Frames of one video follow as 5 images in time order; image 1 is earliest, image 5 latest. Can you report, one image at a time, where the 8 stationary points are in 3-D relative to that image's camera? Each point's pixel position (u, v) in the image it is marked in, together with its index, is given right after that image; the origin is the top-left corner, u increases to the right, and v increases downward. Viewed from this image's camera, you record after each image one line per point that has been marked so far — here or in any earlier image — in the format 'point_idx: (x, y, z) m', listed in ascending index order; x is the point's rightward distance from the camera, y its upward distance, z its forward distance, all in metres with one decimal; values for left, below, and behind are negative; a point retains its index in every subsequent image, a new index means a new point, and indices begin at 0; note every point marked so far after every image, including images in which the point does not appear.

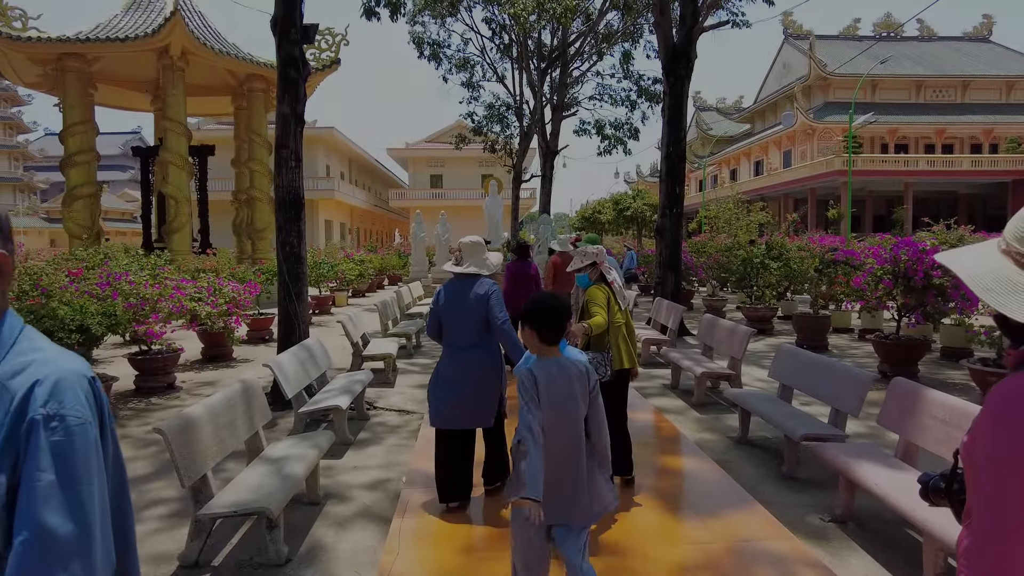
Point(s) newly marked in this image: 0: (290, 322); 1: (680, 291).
0: (-2.1, -0.3, +5.7) m
1: (+2.6, -0.1, +9.4) m
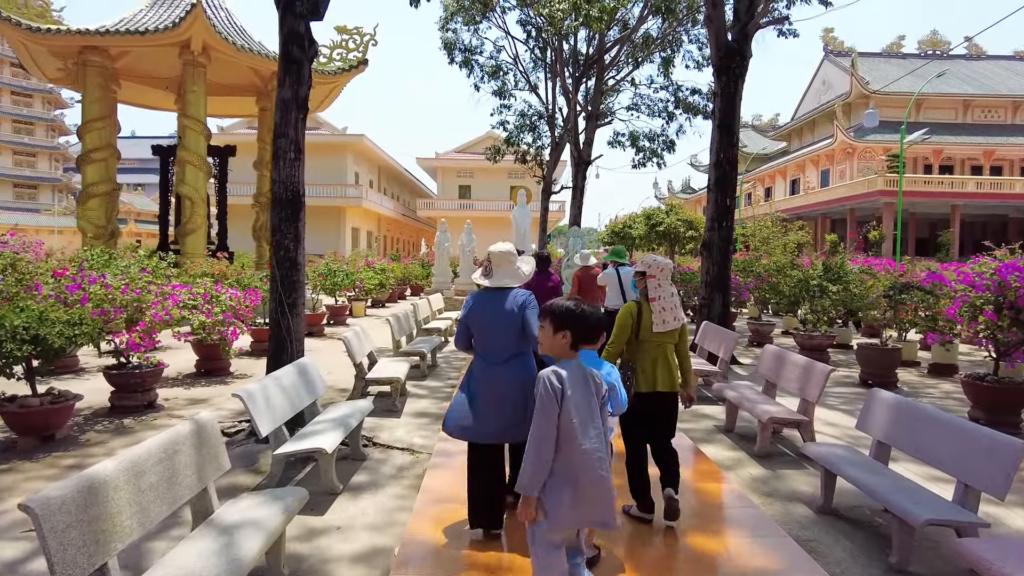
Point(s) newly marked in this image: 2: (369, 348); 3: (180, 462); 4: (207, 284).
0: (-1.9, -0.4, +4.9) m
1: (+3.0, -0.4, +8.4) m
2: (-1.5, -0.6, +6.3) m
3: (-1.5, -0.8, +2.7) m
4: (-3.7, +0.1, +7.4) m
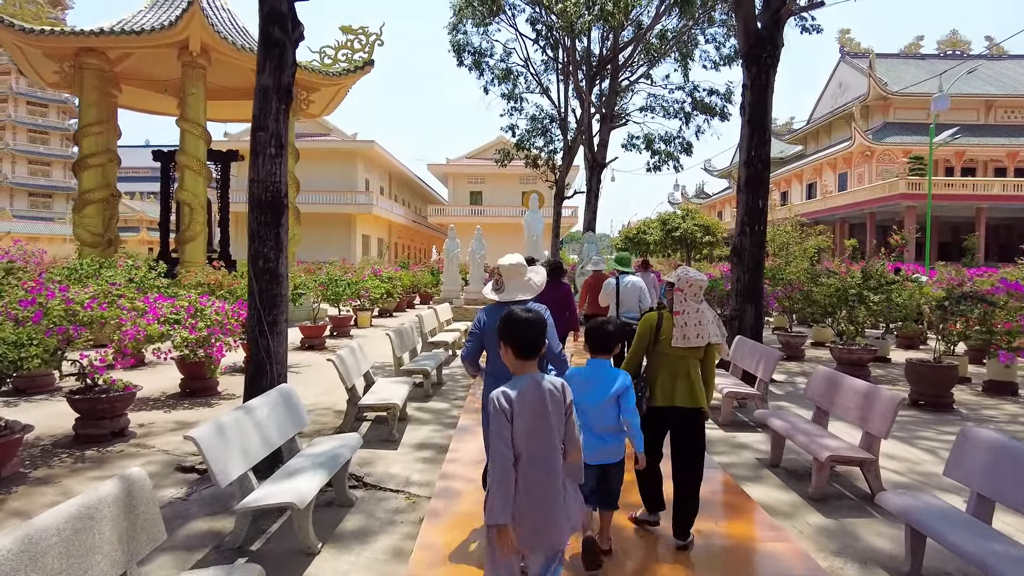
0: (-1.8, -0.5, +4.3) m
1: (+3.2, -0.5, +7.7) m
2: (-1.4, -0.7, +5.7) m
3: (-1.5, -0.9, +2.1) m
4: (-3.6, -0.1, +6.8) m
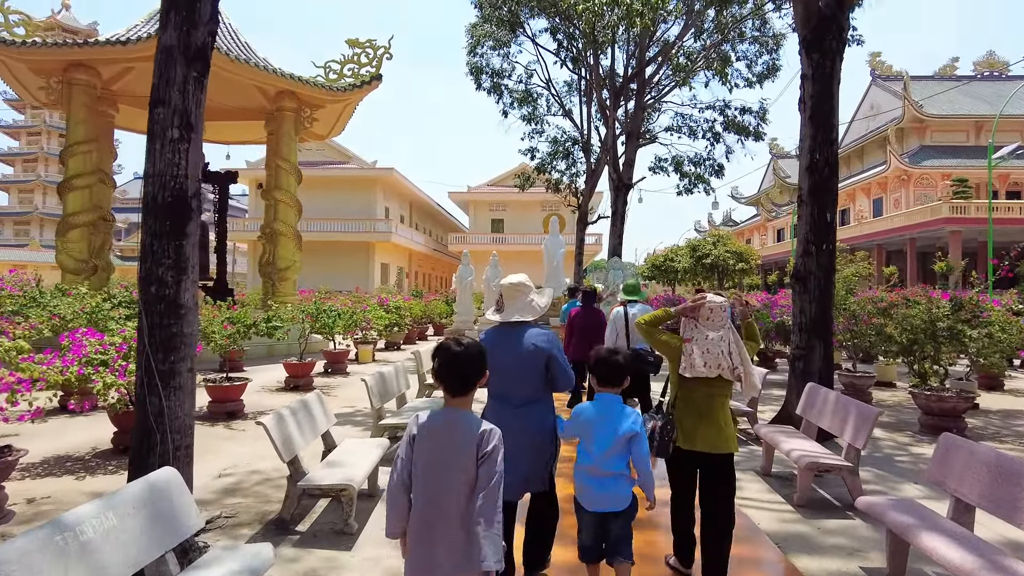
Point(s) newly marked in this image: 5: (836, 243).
0: (-1.8, -0.7, +3.0) m
1: (+3.3, -0.8, +6.2) m
2: (-1.3, -1.0, +4.4) m
3: (-1.6, -1.0, +0.8) m
4: (-3.5, -0.4, +5.6) m
5: (+3.4, +0.5, +6.2) m
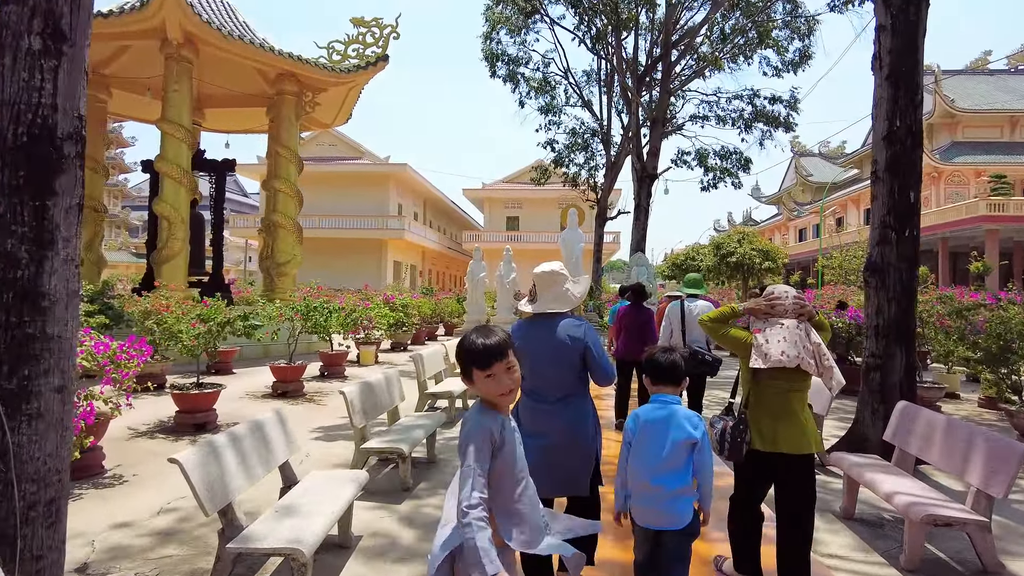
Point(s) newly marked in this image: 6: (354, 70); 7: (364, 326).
0: (-1.8, -0.6, +2.0) m
1: (+3.4, -0.8, +5.1) m
2: (-1.3, -0.9, +3.4) m
3: (-1.6, -0.9, -0.2) m
4: (-3.4, -0.3, +4.7) m
5: (+3.5, +0.5, +5.1) m
6: (-3.4, +4.7, +12.9) m
7: (-2.8, -0.7, +11.3) m
